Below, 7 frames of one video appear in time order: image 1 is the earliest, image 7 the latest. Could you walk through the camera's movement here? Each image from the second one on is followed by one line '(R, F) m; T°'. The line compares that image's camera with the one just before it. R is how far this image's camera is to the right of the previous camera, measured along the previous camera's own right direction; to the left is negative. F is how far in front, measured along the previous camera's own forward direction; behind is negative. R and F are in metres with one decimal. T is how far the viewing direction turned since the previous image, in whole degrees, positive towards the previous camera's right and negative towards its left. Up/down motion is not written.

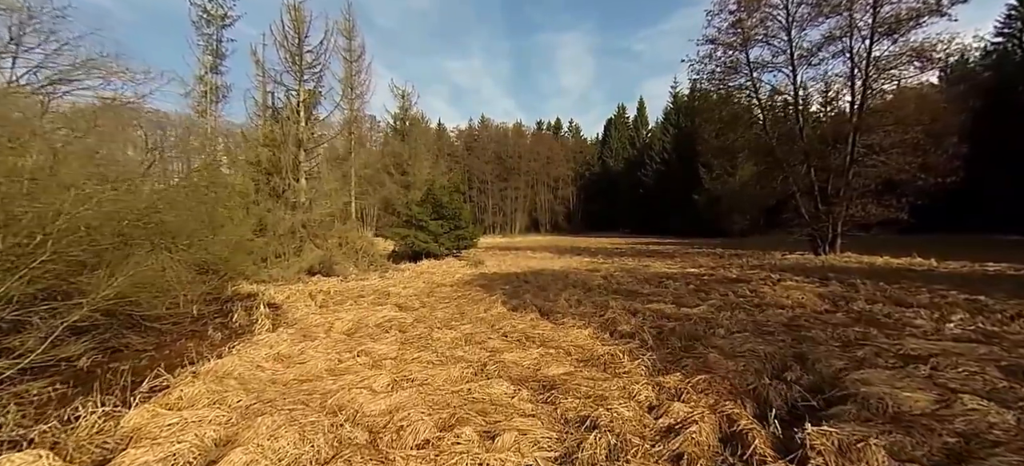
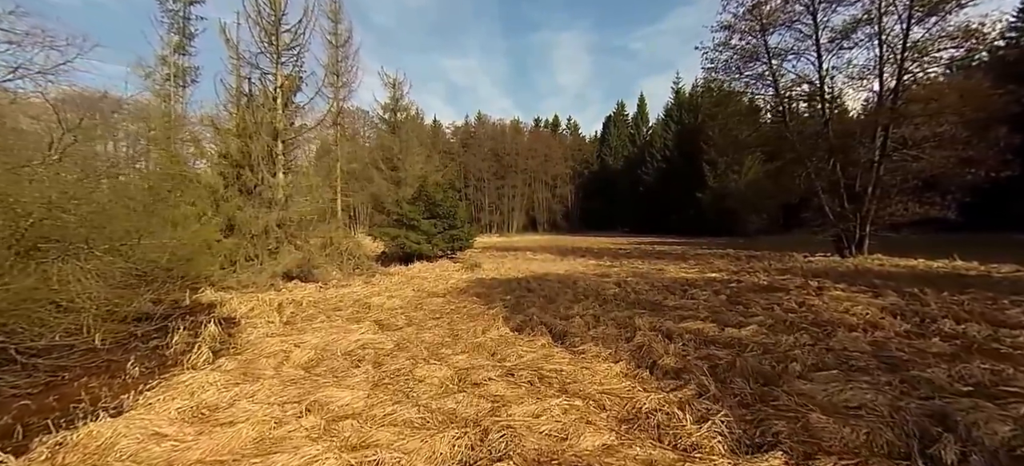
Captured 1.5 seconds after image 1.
(-0.1, +1.2) m; +1°
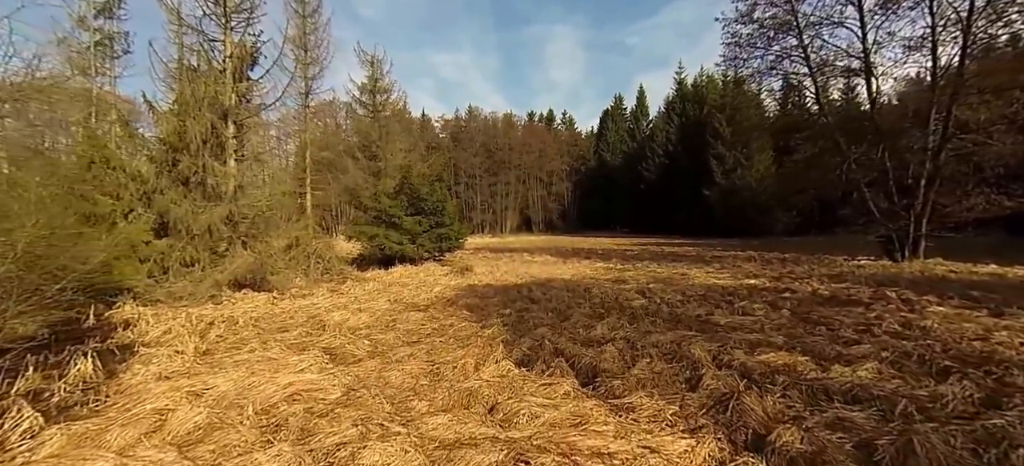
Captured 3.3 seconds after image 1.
(-0.1, +1.6) m; +1°
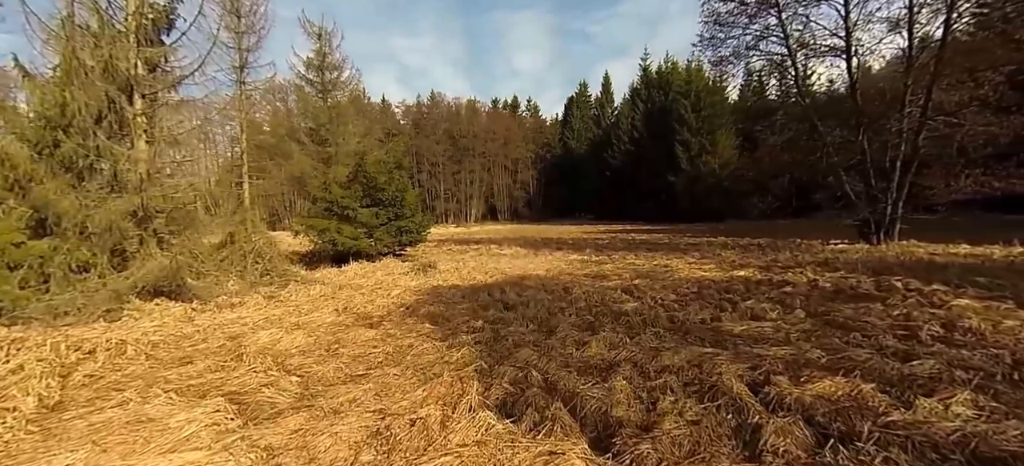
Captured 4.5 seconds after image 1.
(-0.1, +1.0) m; +5°
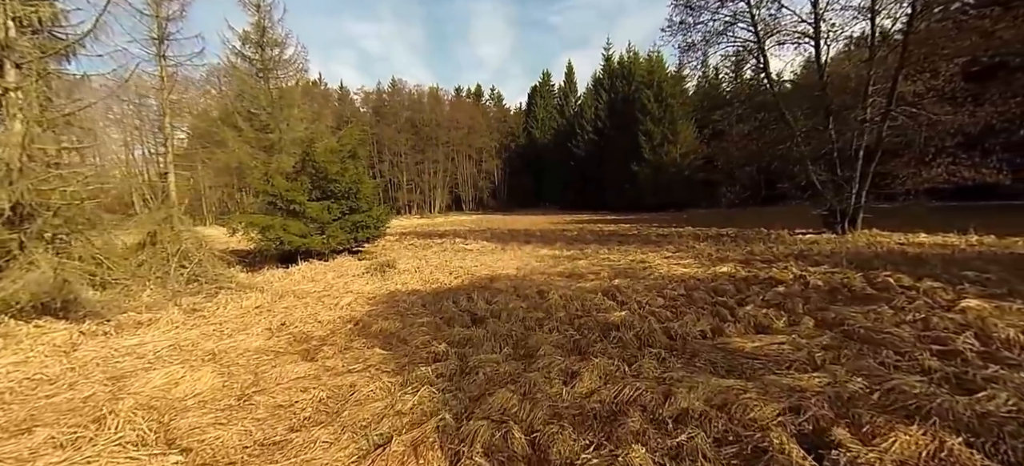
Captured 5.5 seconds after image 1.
(0.0, +0.9) m; +5°
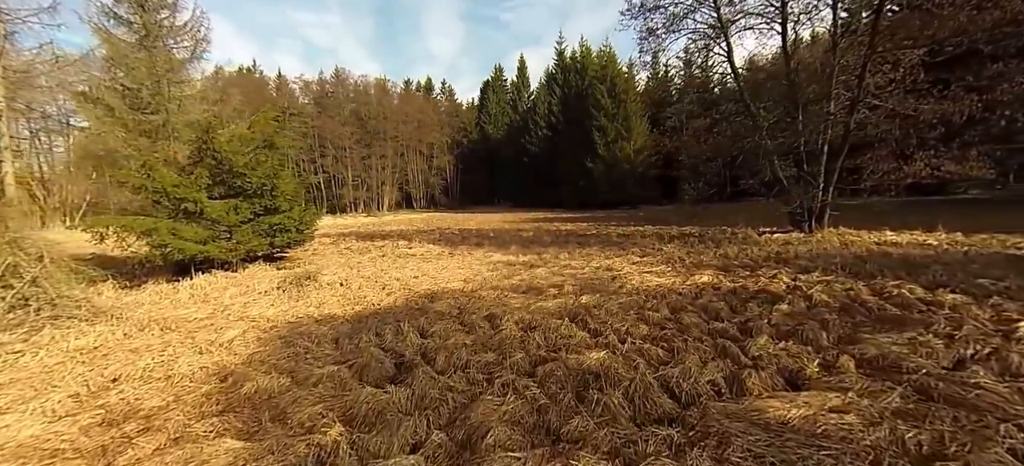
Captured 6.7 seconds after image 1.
(+0.1, +1.4) m; +6°
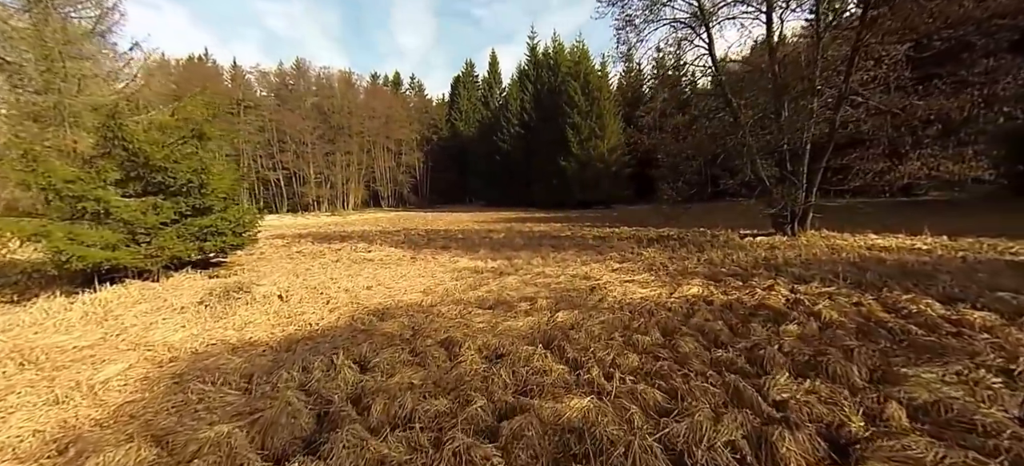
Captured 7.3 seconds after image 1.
(+0.1, +0.9) m; +4°
